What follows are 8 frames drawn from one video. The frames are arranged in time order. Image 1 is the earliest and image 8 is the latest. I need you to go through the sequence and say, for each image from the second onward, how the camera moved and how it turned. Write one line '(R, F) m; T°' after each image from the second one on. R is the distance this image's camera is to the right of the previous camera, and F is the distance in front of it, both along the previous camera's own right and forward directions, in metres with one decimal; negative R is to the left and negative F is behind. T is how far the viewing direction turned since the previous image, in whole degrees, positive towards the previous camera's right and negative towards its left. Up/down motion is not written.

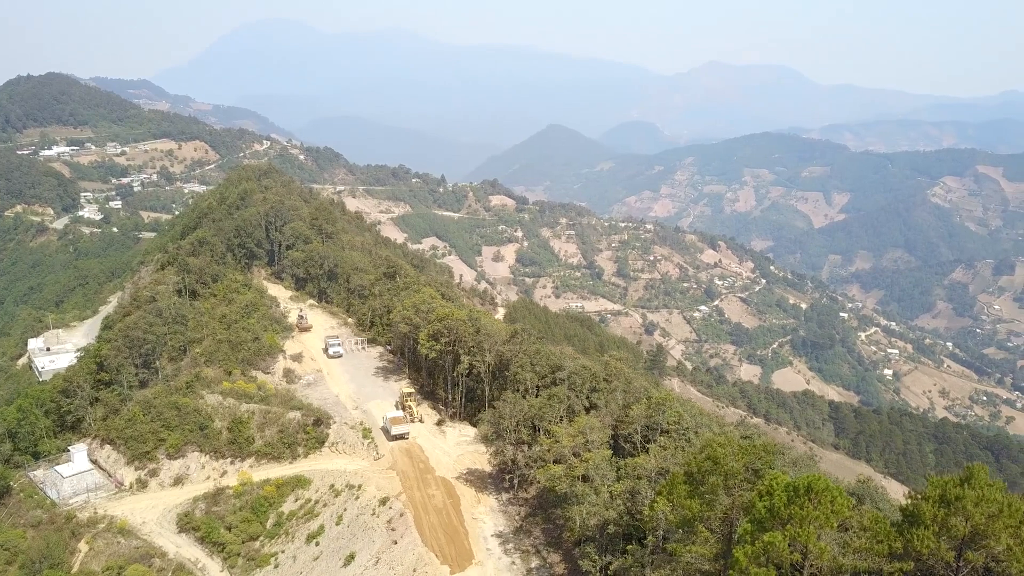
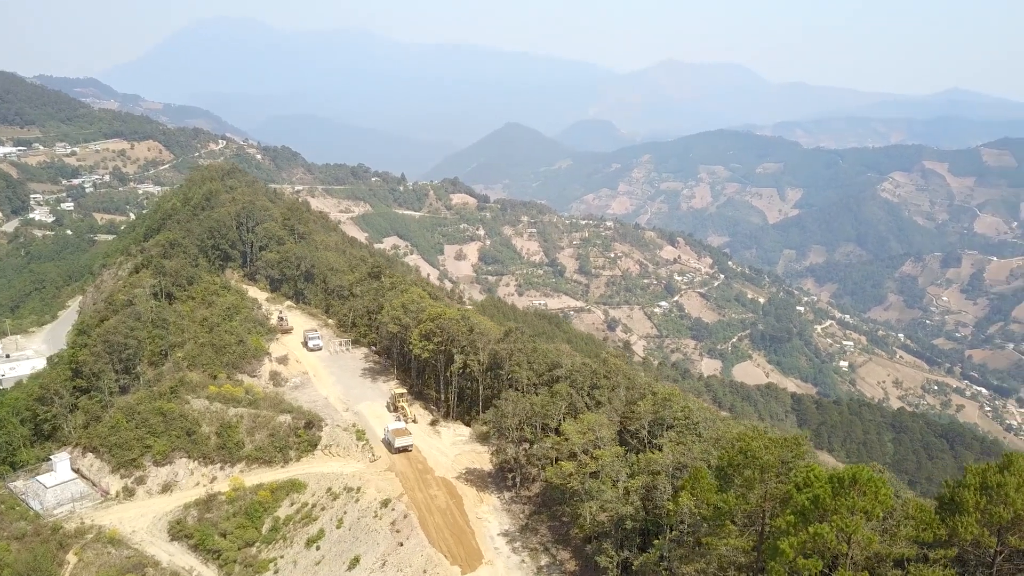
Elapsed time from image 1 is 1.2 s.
(-1.2, 0.0) m; +3°
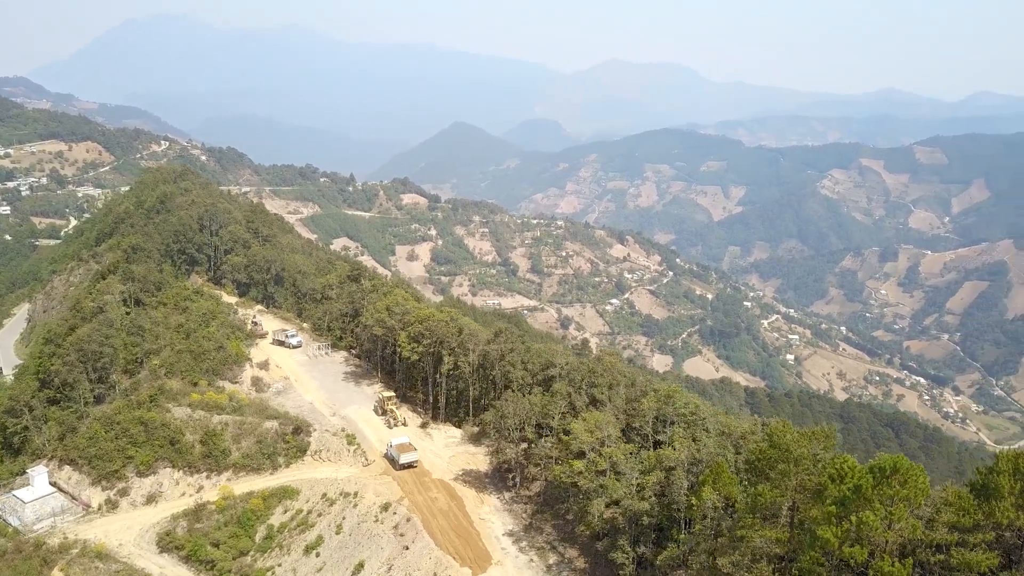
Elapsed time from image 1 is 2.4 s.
(-1.4, -0.1) m; +4°
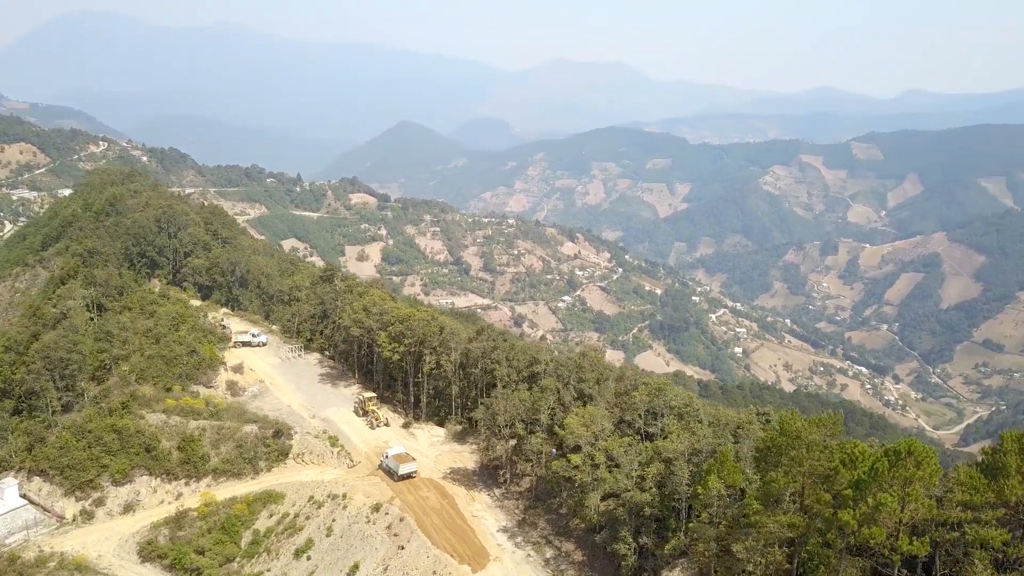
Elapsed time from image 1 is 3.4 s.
(-1.1, -0.1) m; +4°
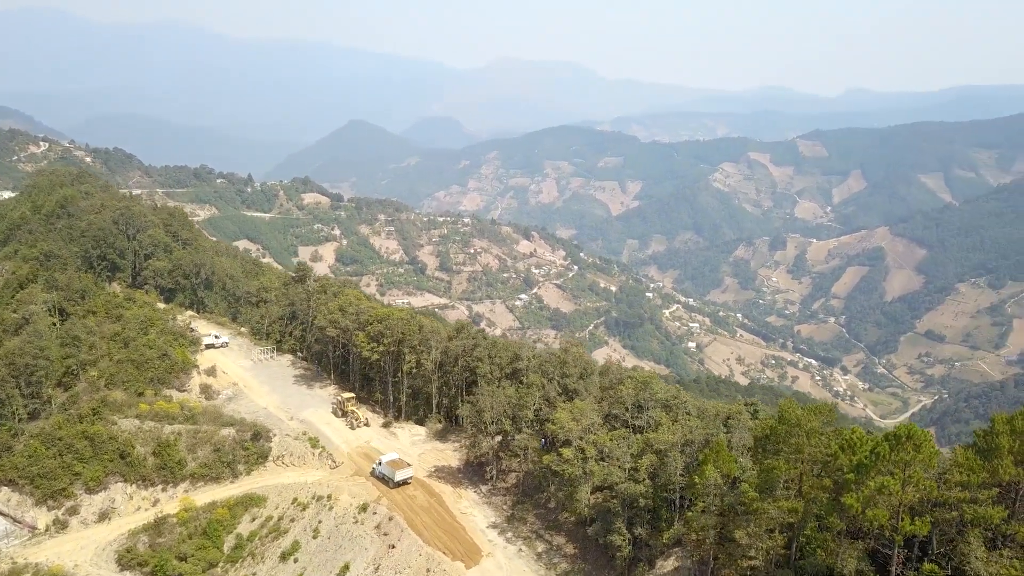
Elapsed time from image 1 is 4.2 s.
(-0.9, -0.1) m; +3°
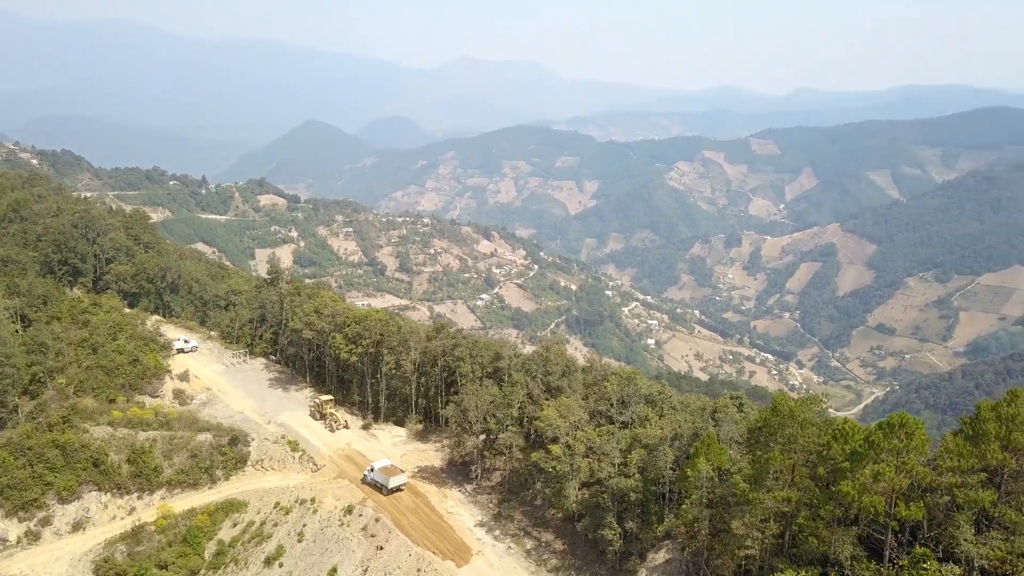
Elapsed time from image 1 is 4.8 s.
(-0.7, -0.1) m; +3°
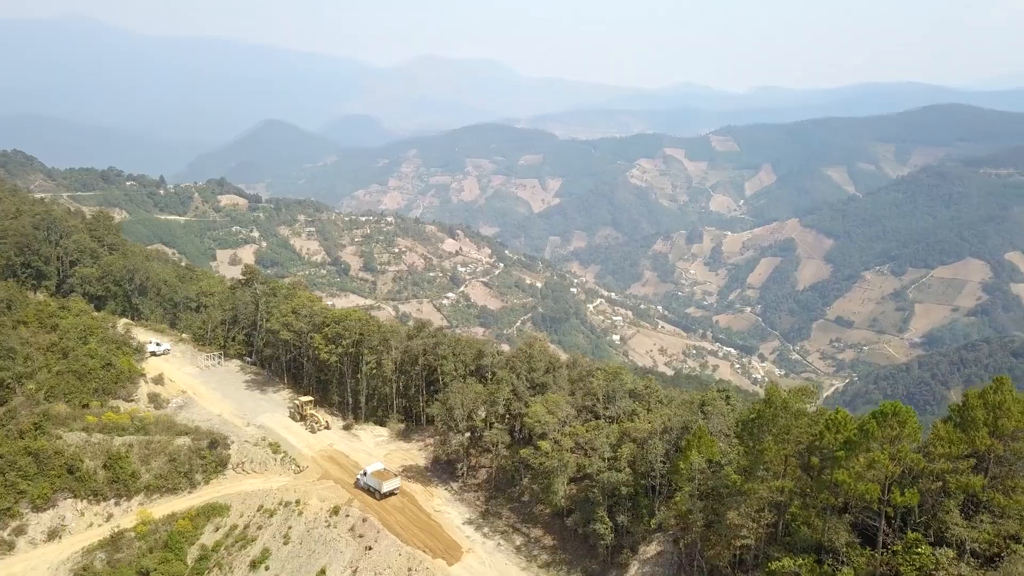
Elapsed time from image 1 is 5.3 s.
(-0.6, 0.0) m; +3°
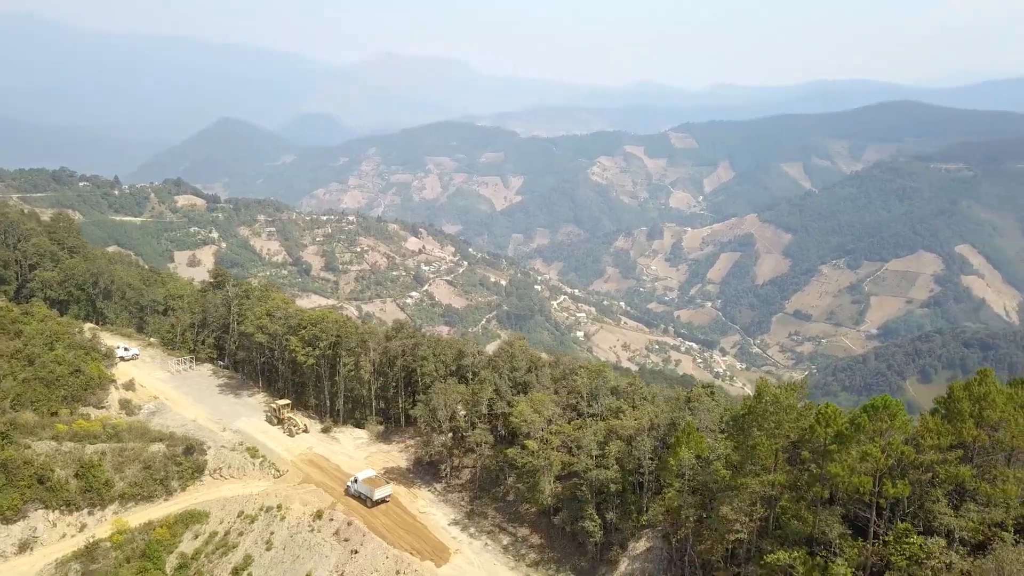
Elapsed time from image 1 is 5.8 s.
(-0.6, 0.0) m; +3°
